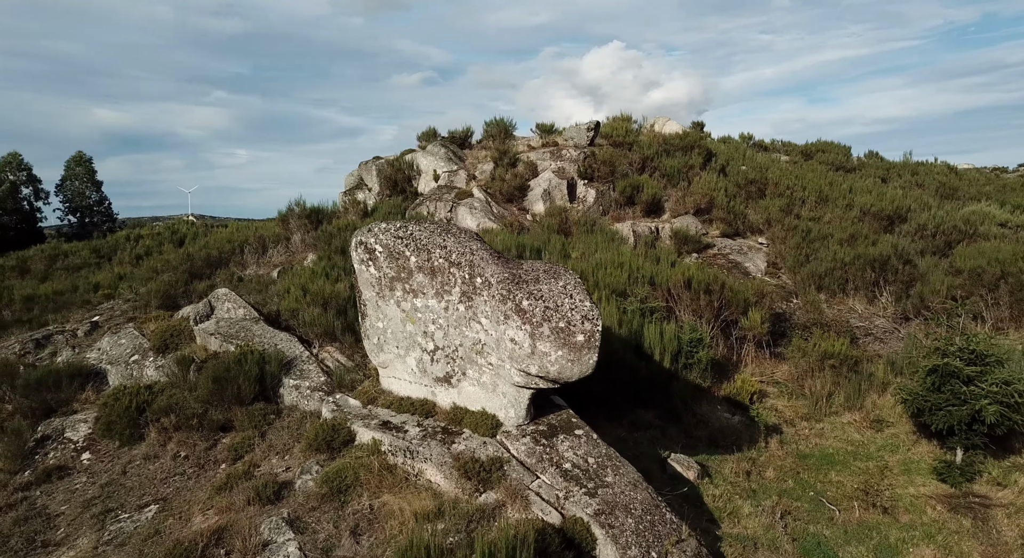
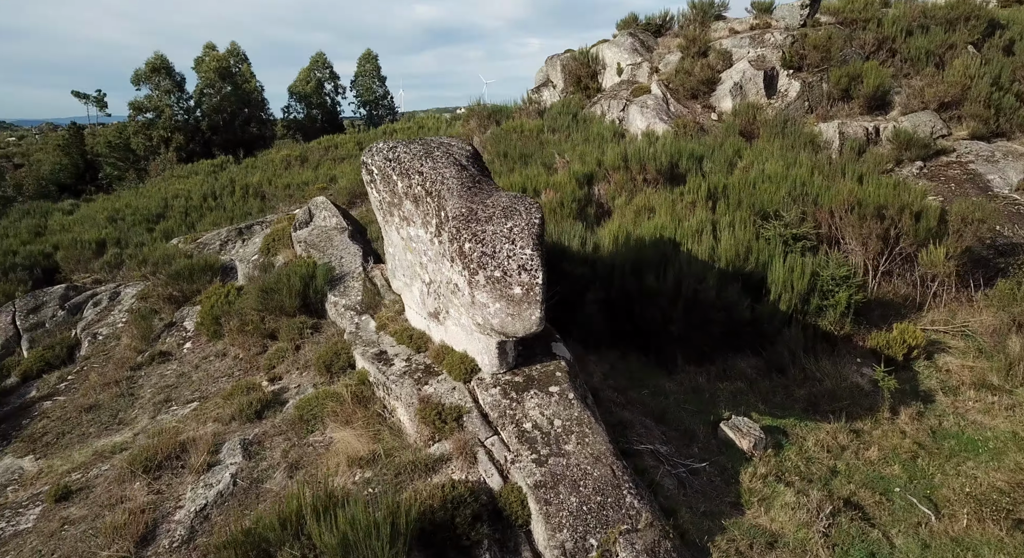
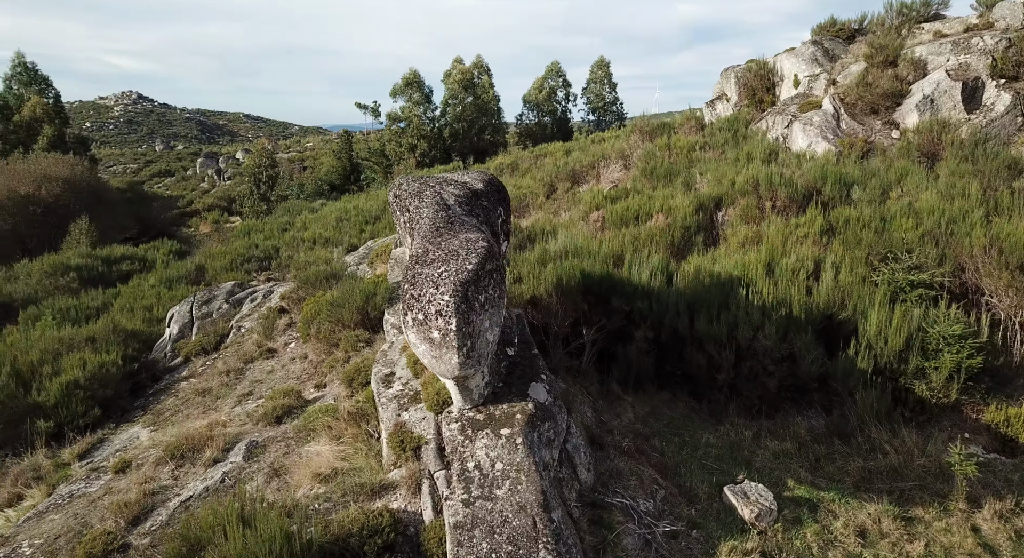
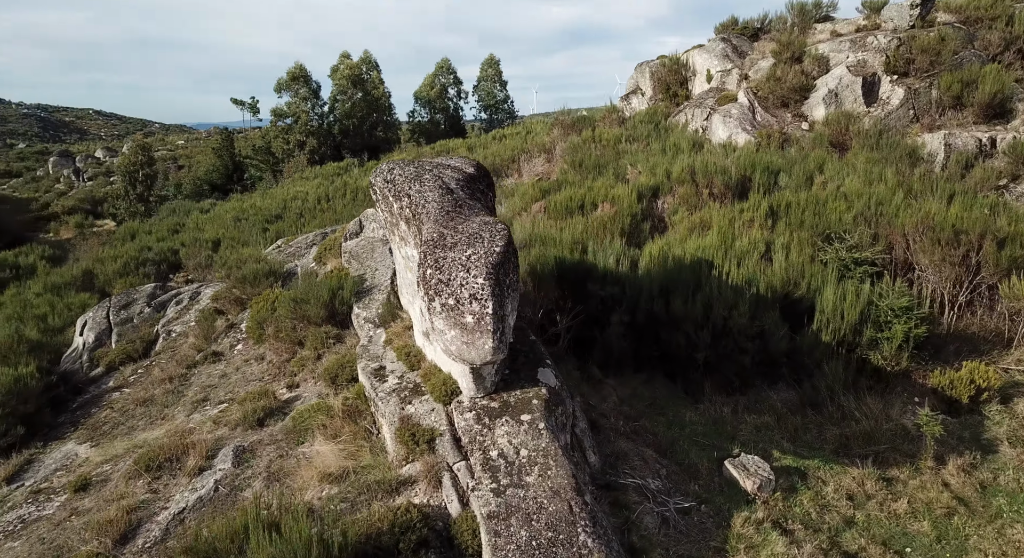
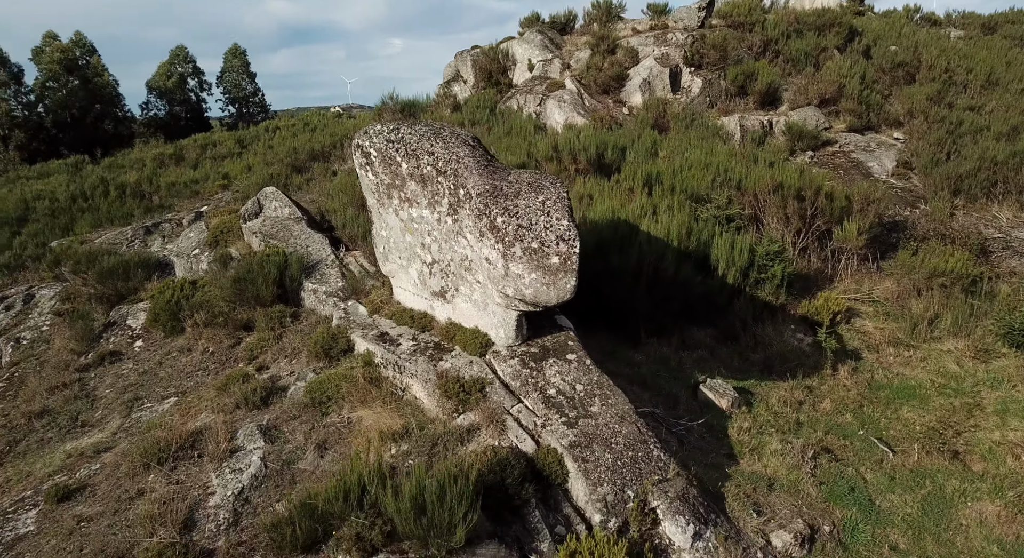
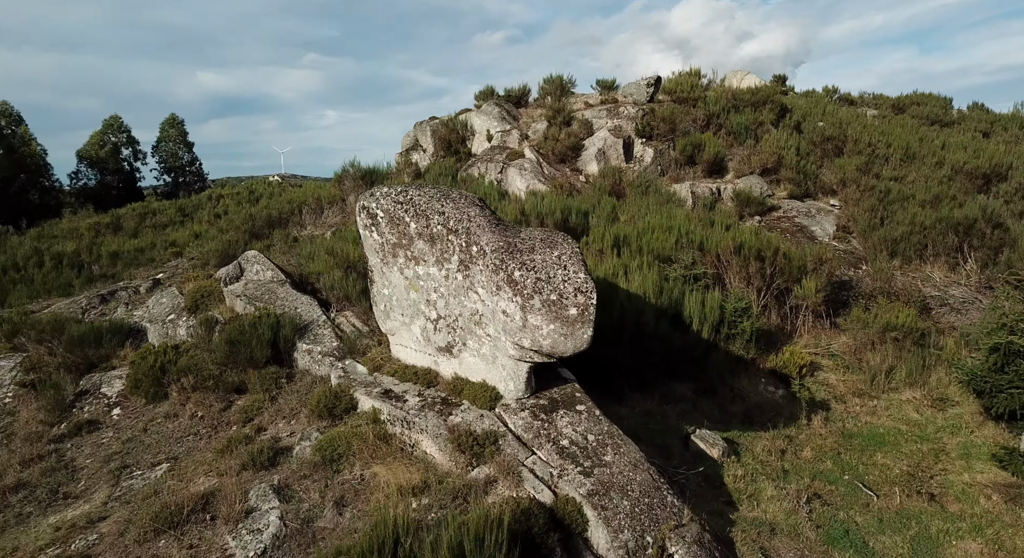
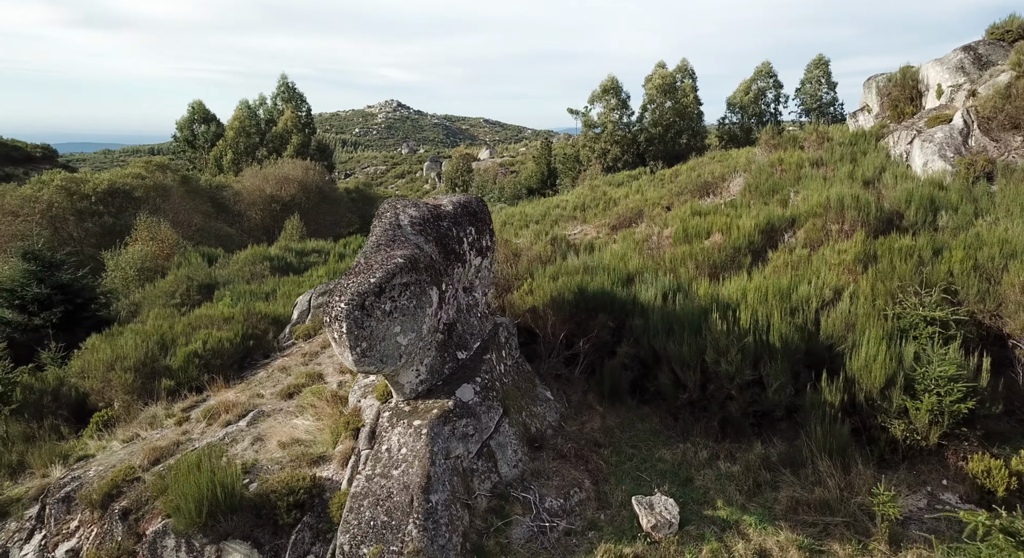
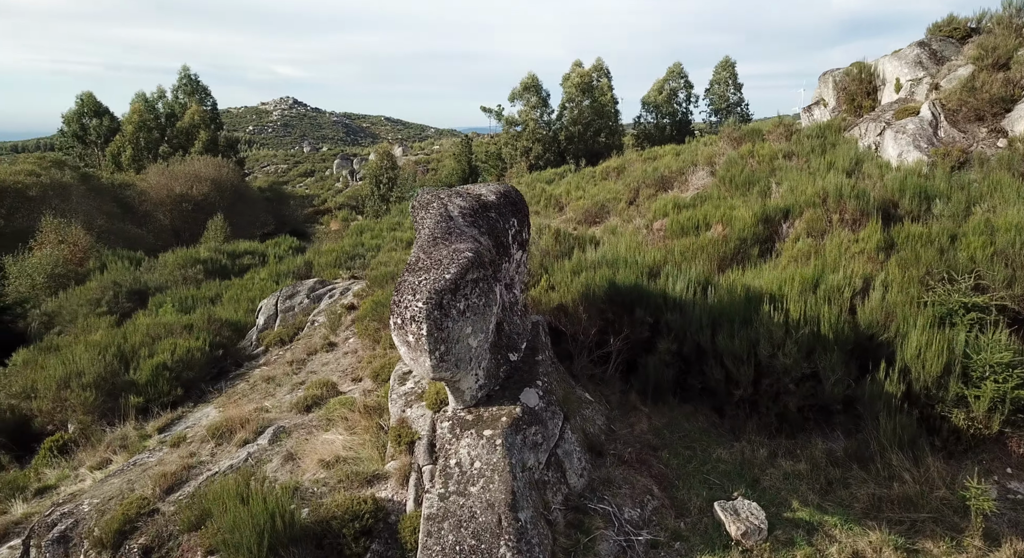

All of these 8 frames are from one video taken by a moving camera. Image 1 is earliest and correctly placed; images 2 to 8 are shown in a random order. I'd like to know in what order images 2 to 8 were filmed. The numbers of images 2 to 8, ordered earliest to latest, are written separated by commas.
6, 5, 2, 4, 3, 8, 7
